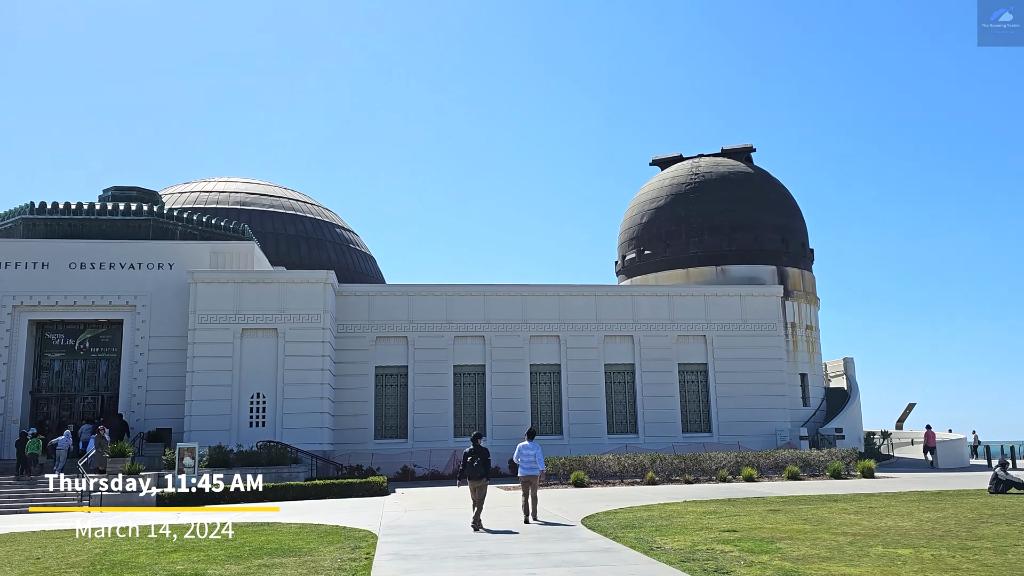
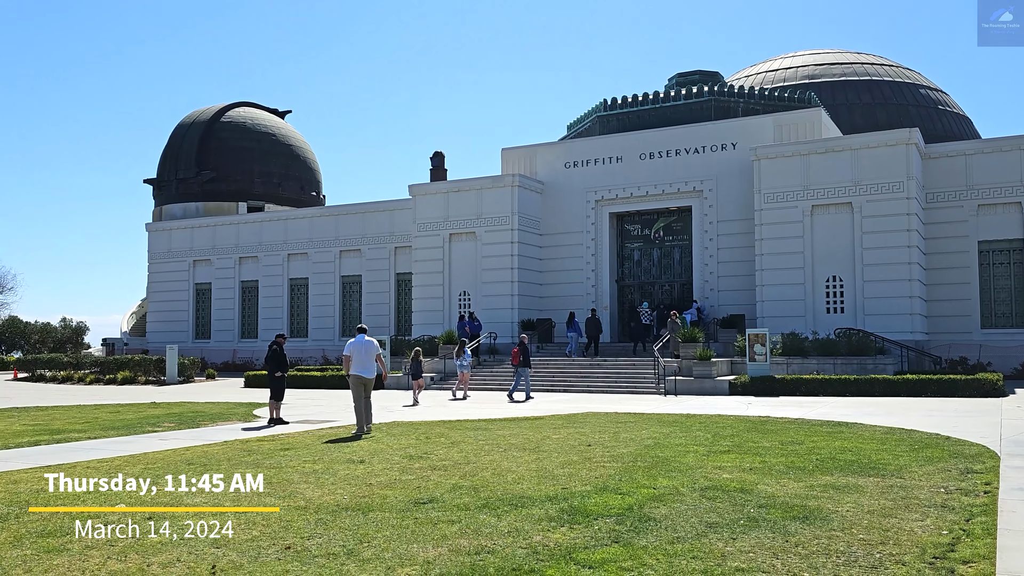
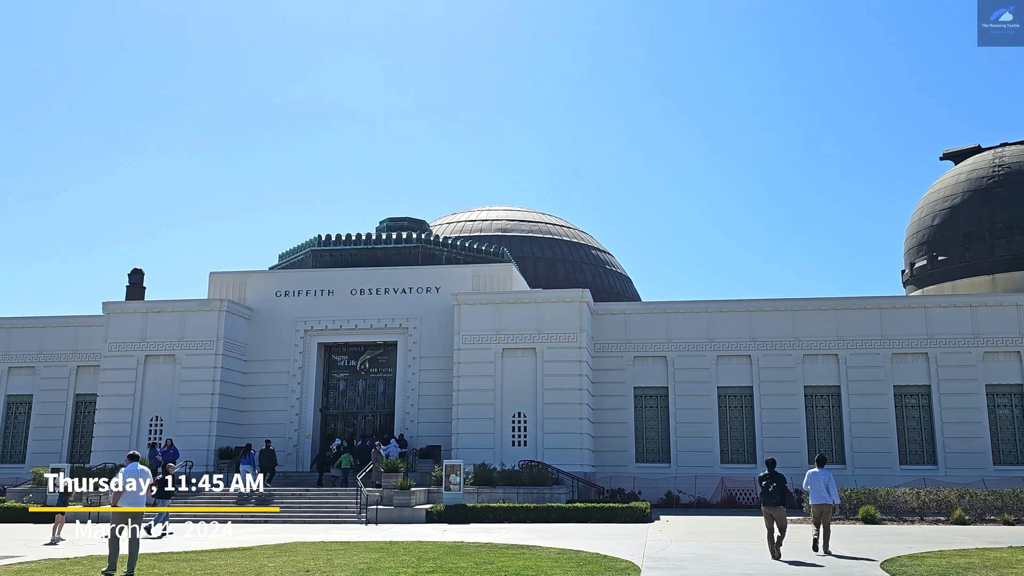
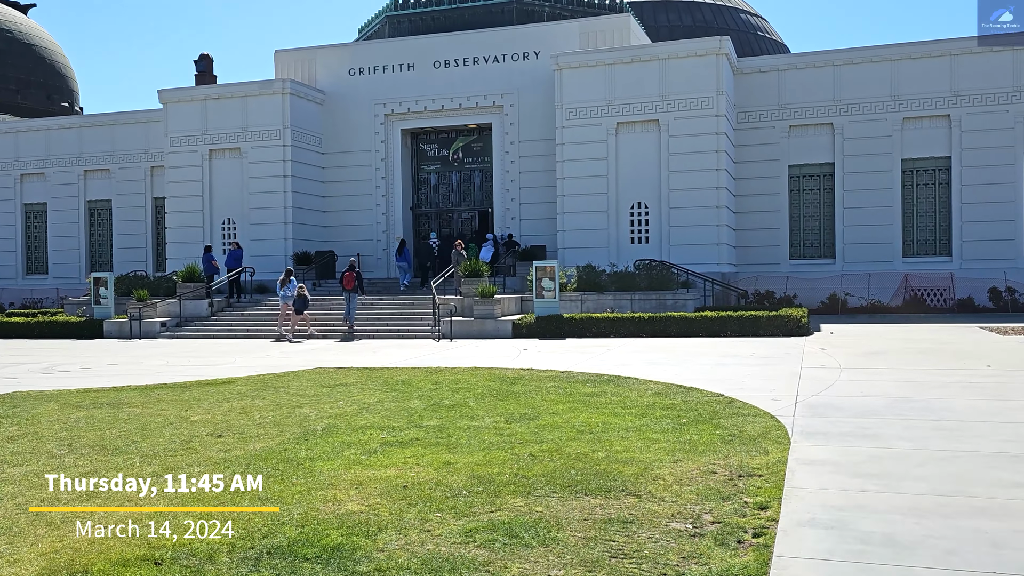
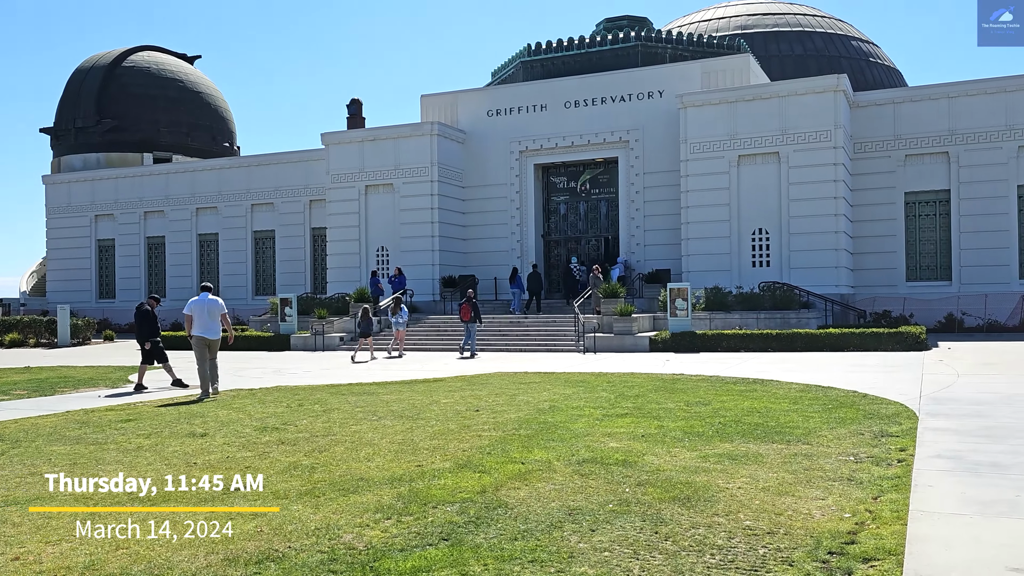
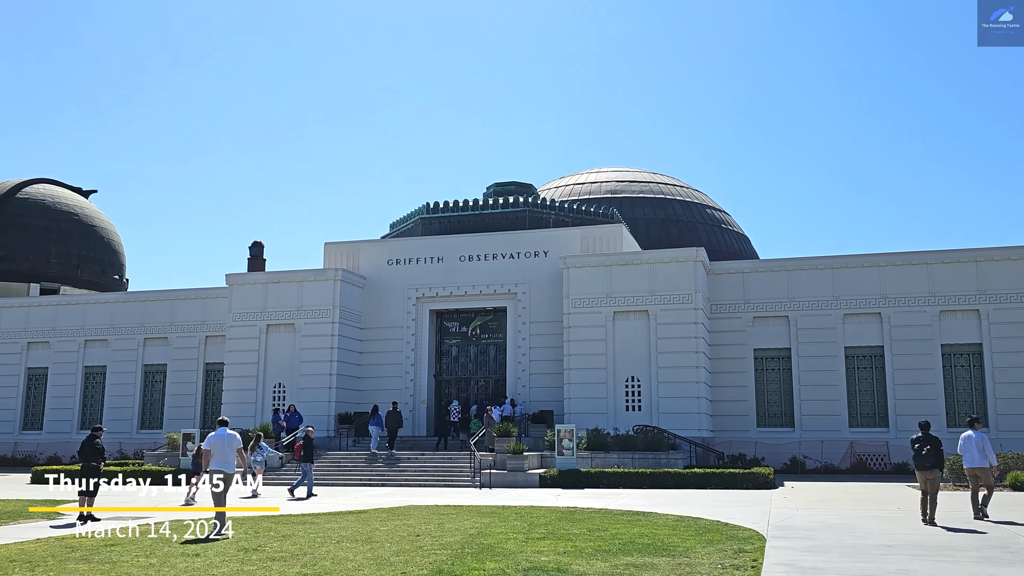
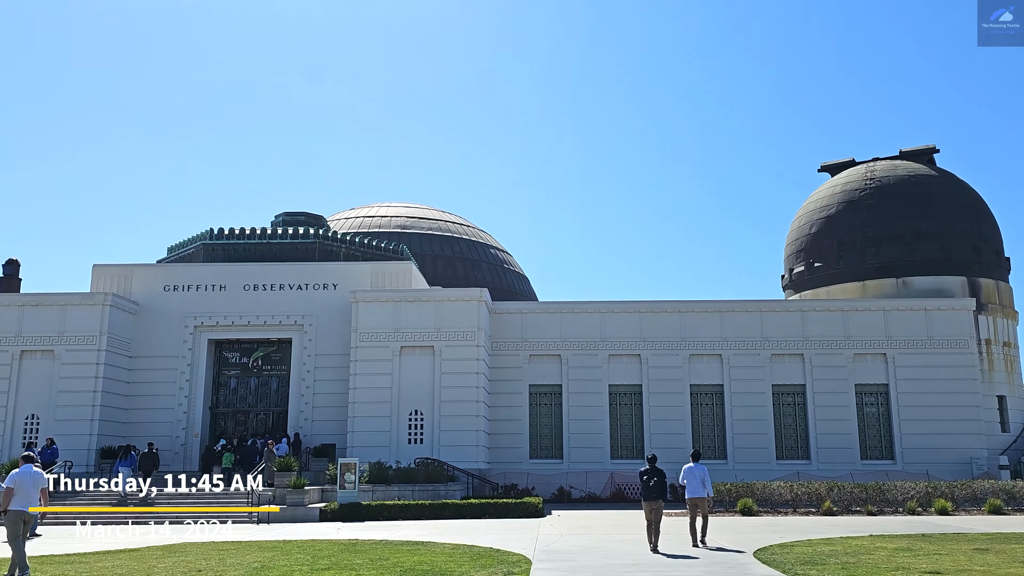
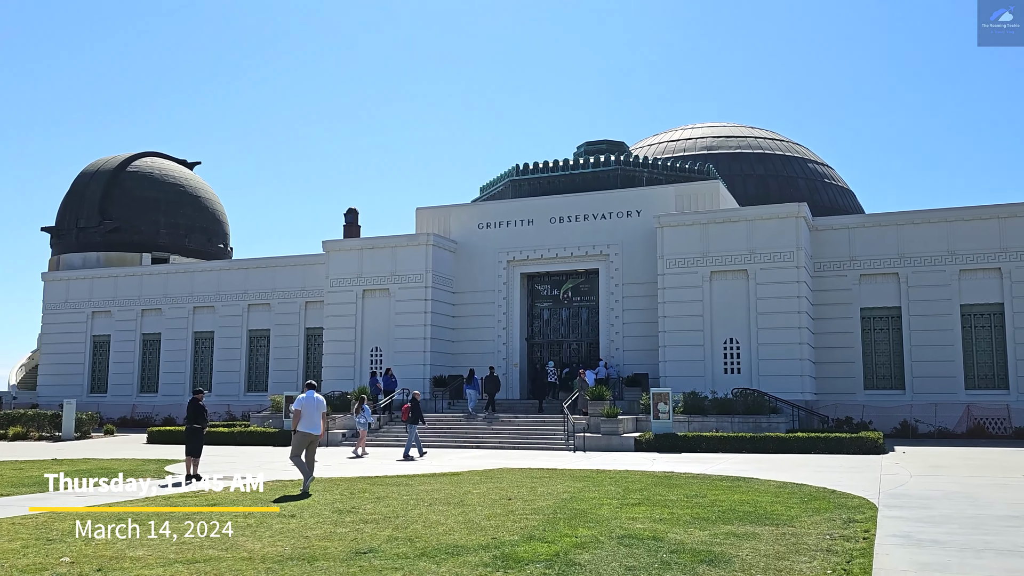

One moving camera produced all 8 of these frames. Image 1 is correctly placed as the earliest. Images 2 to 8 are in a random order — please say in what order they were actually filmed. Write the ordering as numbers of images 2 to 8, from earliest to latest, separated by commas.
7, 3, 6, 8, 2, 5, 4
